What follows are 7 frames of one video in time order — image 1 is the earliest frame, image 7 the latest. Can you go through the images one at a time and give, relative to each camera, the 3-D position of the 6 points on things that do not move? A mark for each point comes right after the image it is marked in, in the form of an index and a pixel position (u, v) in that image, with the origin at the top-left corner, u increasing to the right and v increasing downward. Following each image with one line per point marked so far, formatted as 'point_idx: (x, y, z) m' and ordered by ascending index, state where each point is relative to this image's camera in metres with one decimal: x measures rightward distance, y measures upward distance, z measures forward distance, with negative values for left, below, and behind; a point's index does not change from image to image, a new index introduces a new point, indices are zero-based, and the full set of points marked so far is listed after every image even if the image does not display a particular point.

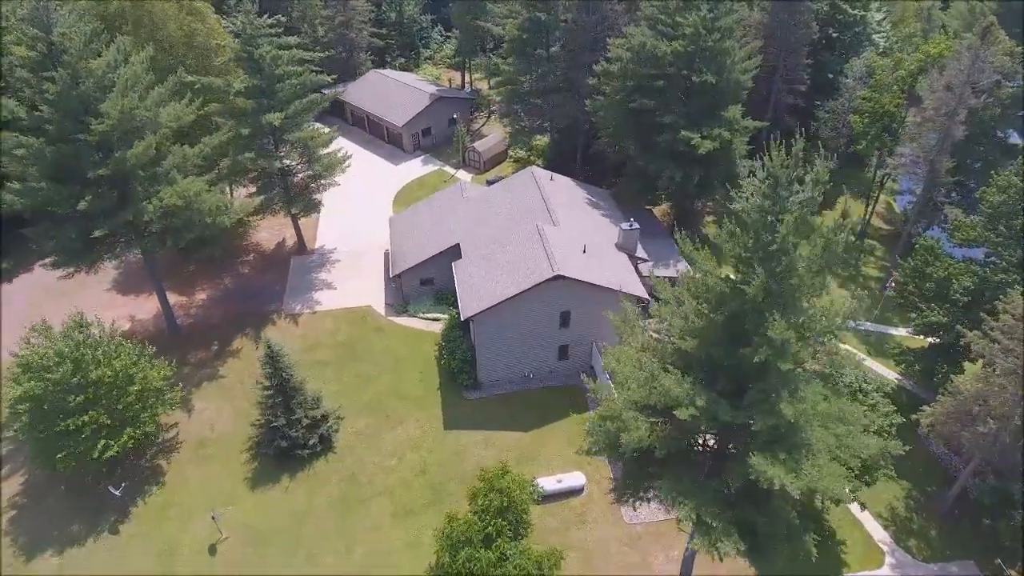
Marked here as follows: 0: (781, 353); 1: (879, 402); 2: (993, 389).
0: (+5.5, -1.4, +12.6) m
1: (+11.6, -3.6, +19.2) m
2: (+15.0, -3.2, +18.8) m
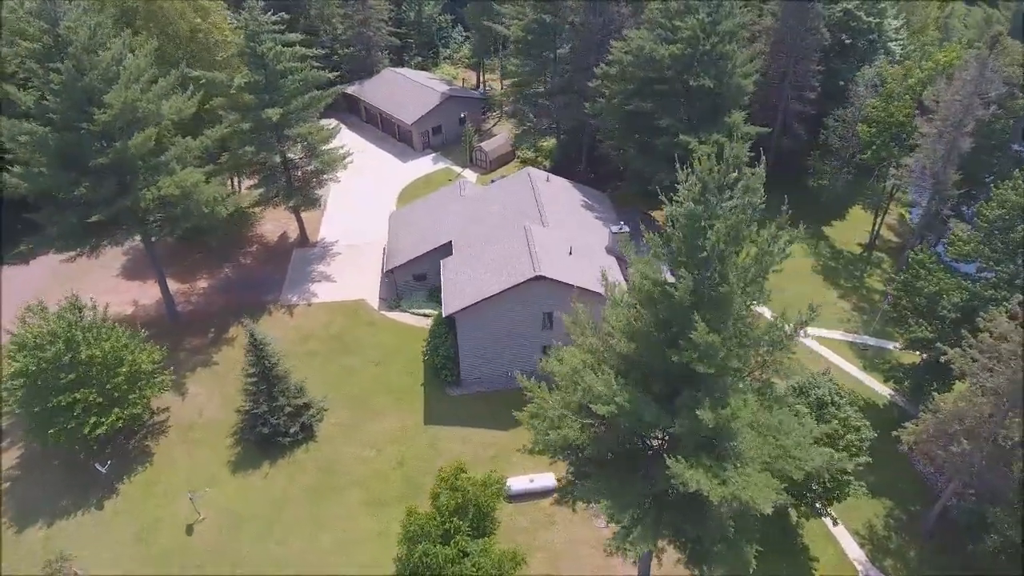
0: (+4.2, -1.5, +12.5) m
1: (+10.5, -4.0, +18.9) m
2: (+13.9, -3.6, +18.2) m
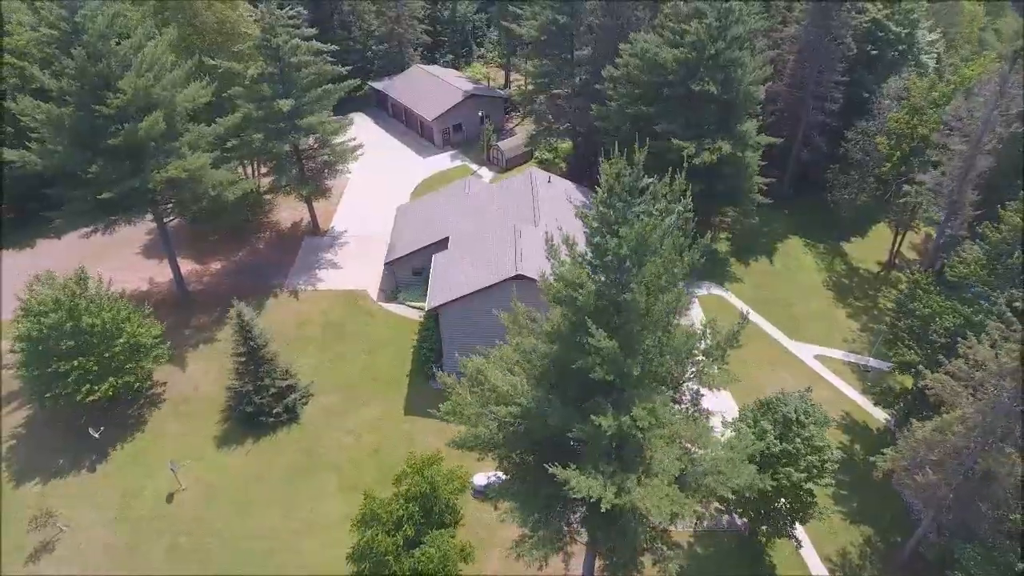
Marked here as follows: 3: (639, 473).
0: (+2.6, -1.6, +12.4) m
1: (+9.1, -4.5, +18.3) m
2: (+12.5, -4.3, +17.4) m
3: (+2.4, -3.7, +12.1) m
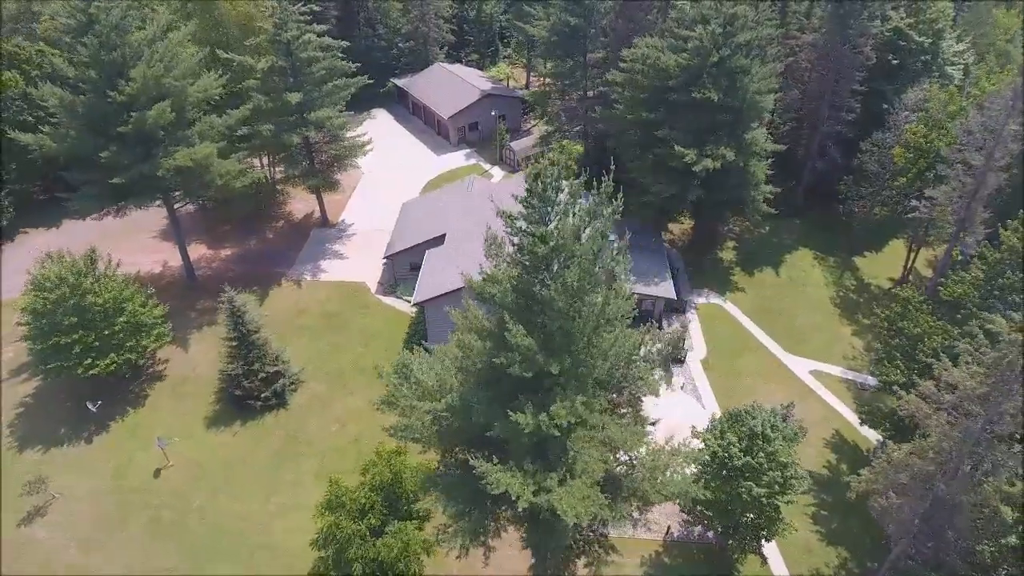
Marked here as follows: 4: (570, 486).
0: (+1.2, -1.6, +12.4) m
1: (+7.9, -4.8, +17.9) m
2: (+11.3, -4.9, +16.8) m
3: (+0.9, -3.7, +12.2) m
4: (+1.1, -3.8, +11.7) m
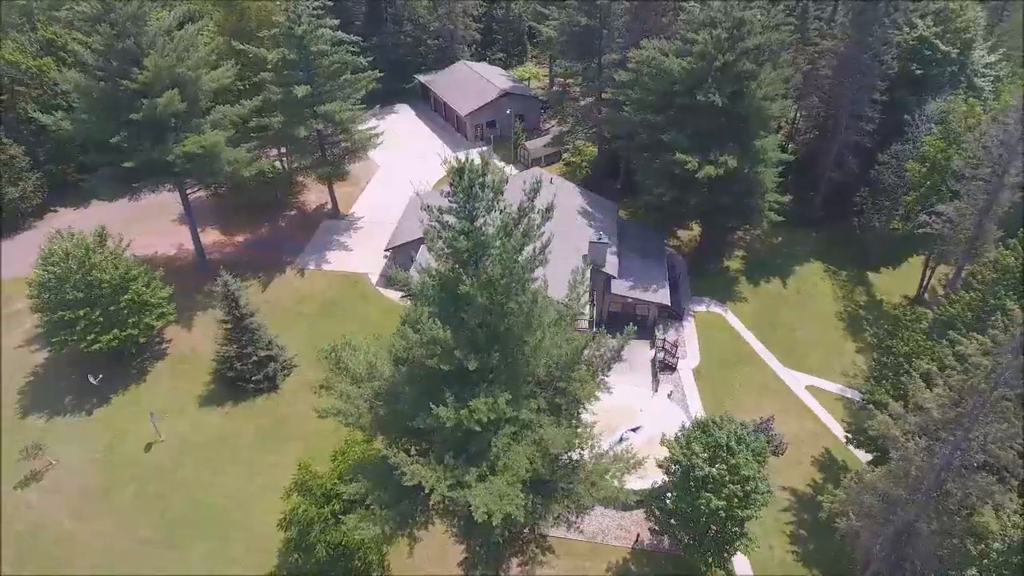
0: (-0.2, -1.6, +12.4) m
1: (+6.7, -5.1, +17.5) m
2: (+10.0, -5.3, +16.2) m
3: (-0.6, -3.7, +12.2) m
4: (-0.5, -3.8, +11.7) m
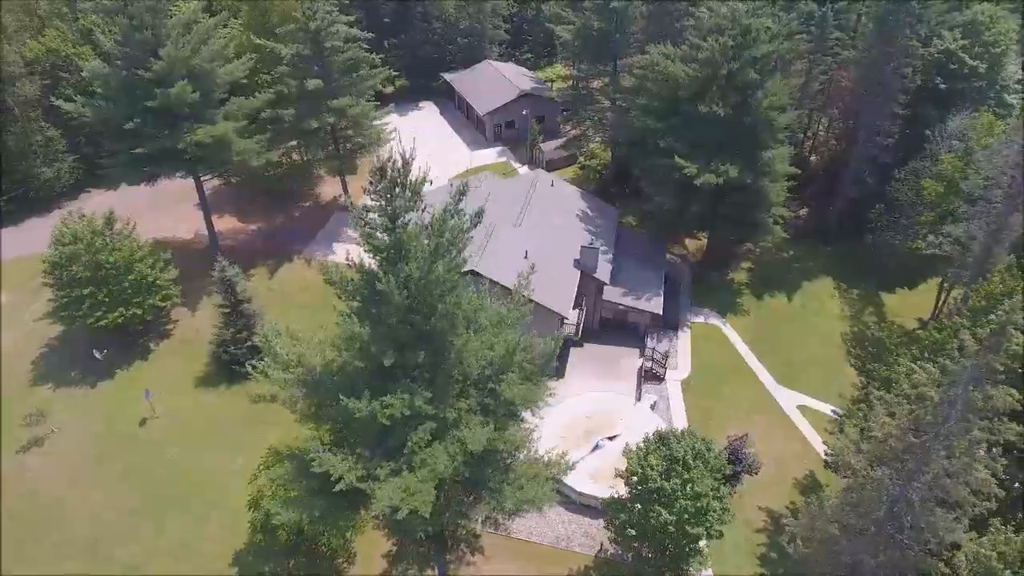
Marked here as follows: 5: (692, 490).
0: (-1.7, -1.6, +12.6) m
1: (+5.3, -5.5, +17.2) m
2: (+8.5, -5.8, +15.7) m
3: (-2.2, -3.6, +12.4) m
4: (-2.1, -3.8, +11.8) m
5: (+5.1, -5.7, +17.2) m
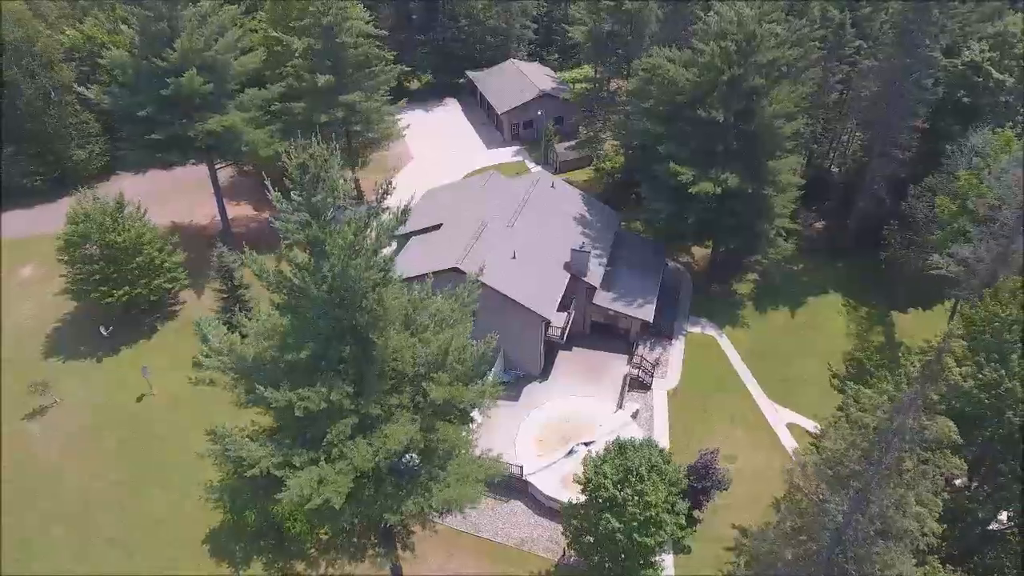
0: (-3.2, -1.5, +12.7) m
1: (+3.9, -5.7, +16.9) m
2: (+6.9, -6.2, +15.2) m
3: (-3.8, -3.5, +12.6) m
4: (-3.8, -3.6, +12.0) m
5: (+3.7, -6.0, +17.0) m
